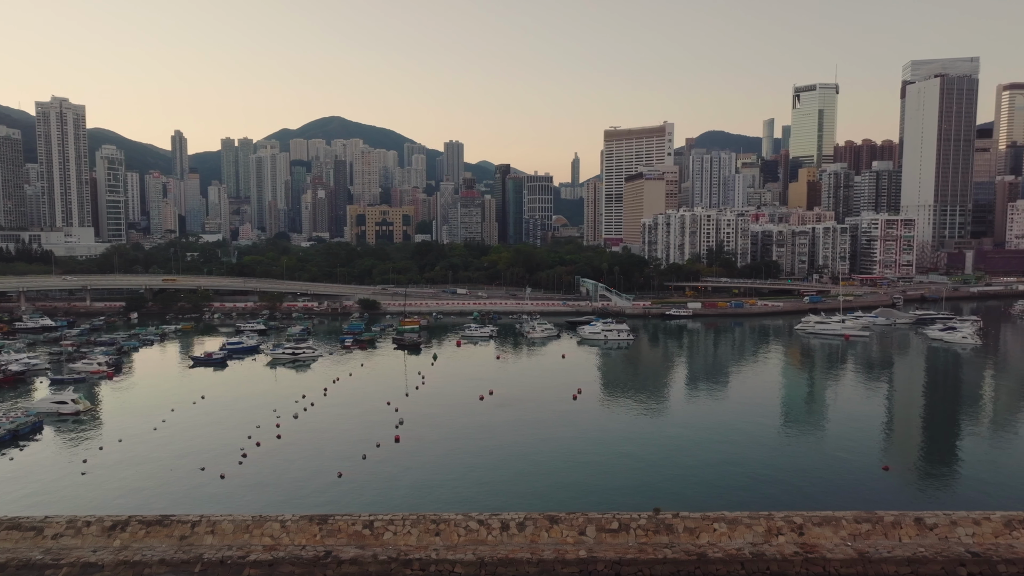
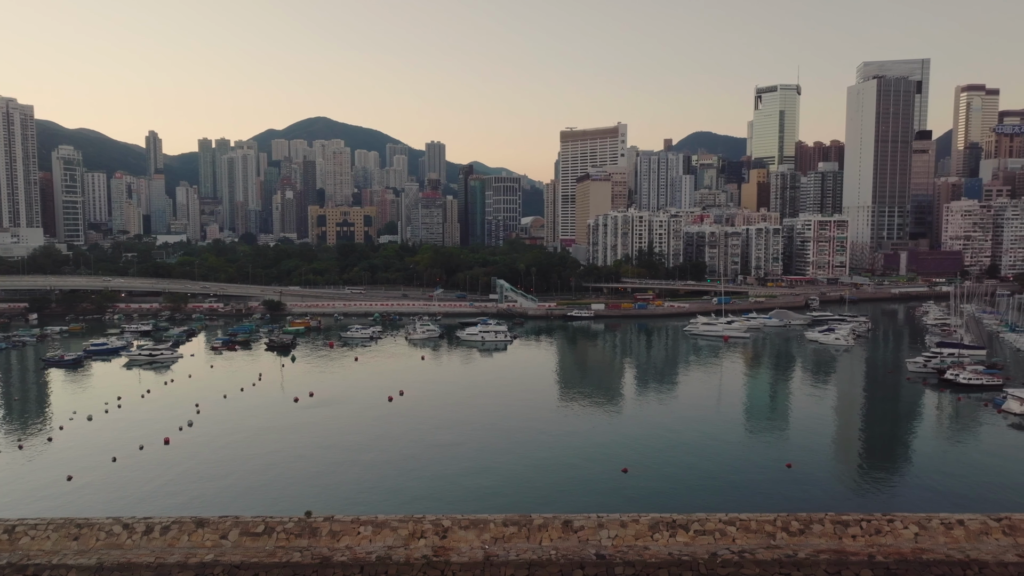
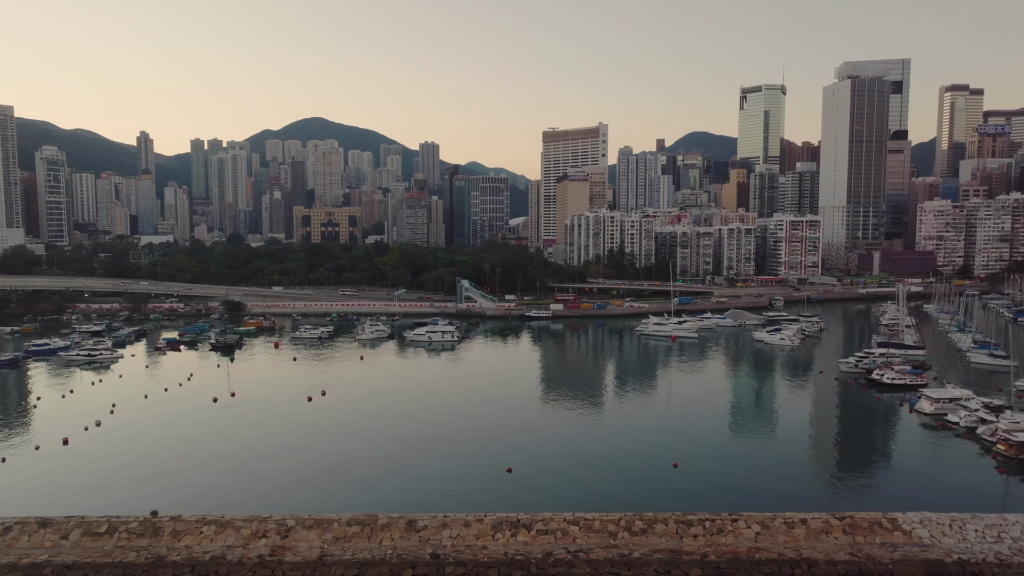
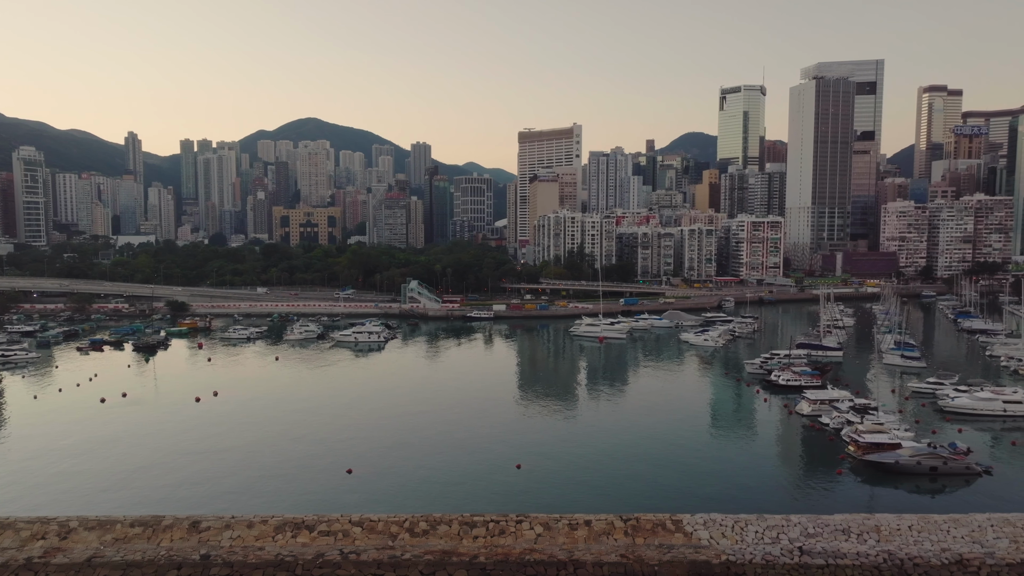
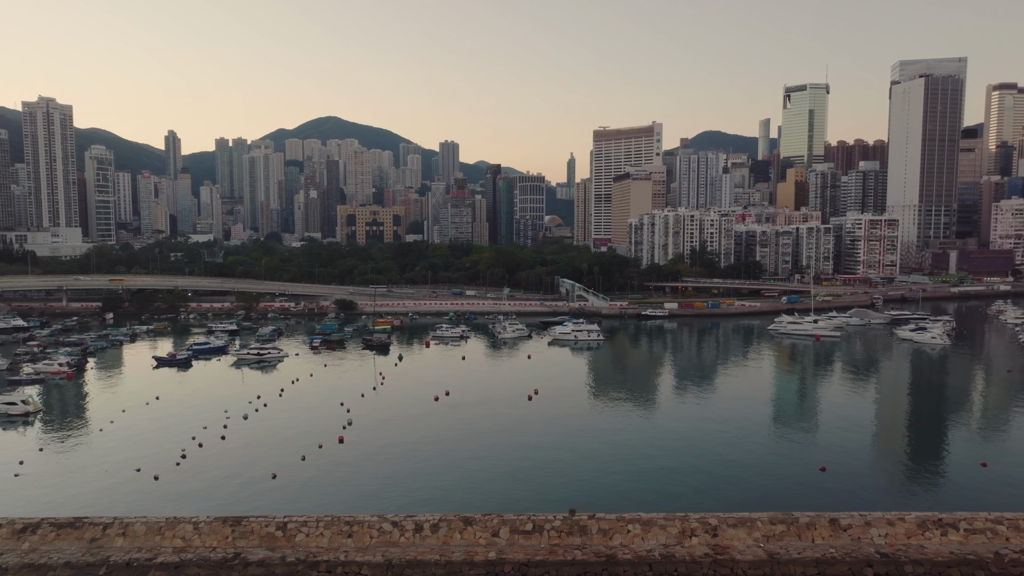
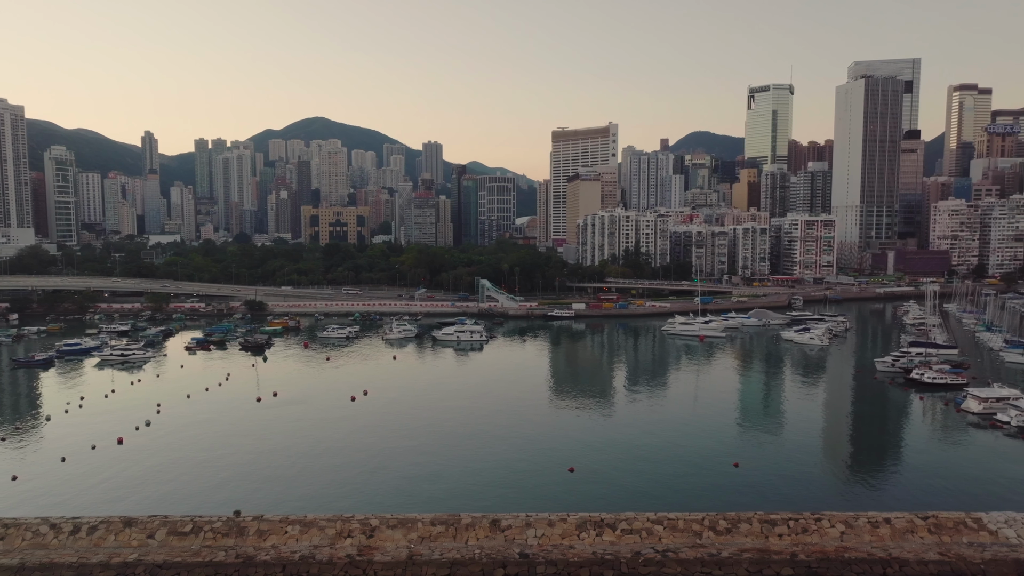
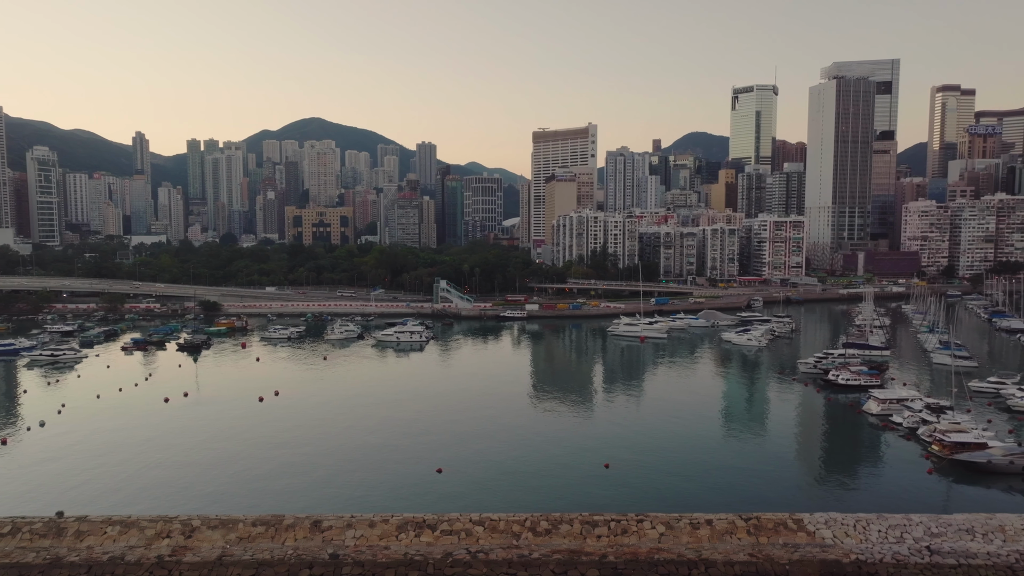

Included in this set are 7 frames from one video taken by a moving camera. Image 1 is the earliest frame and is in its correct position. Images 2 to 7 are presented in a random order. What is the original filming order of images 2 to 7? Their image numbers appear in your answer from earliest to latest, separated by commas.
5, 2, 6, 3, 7, 4
